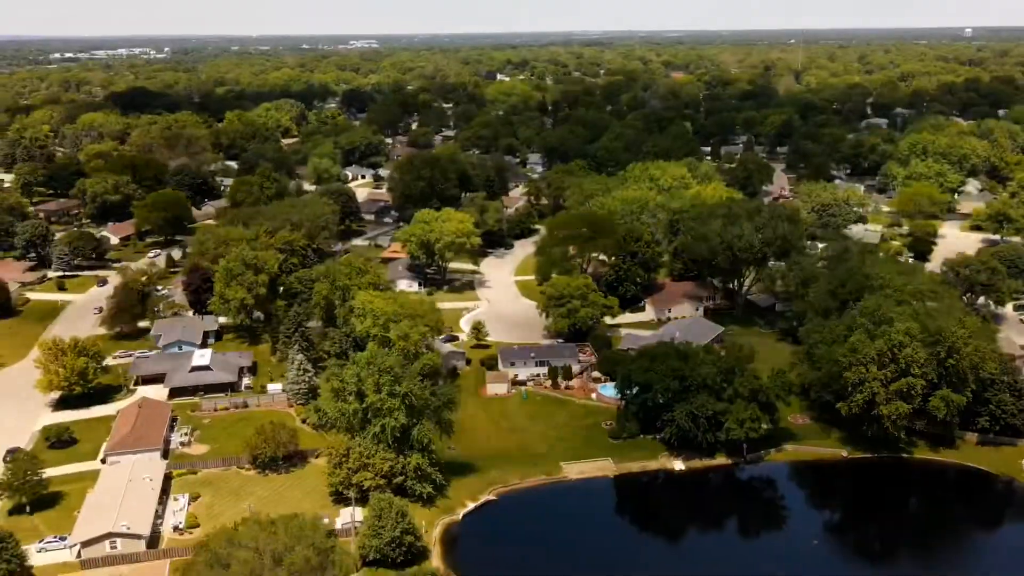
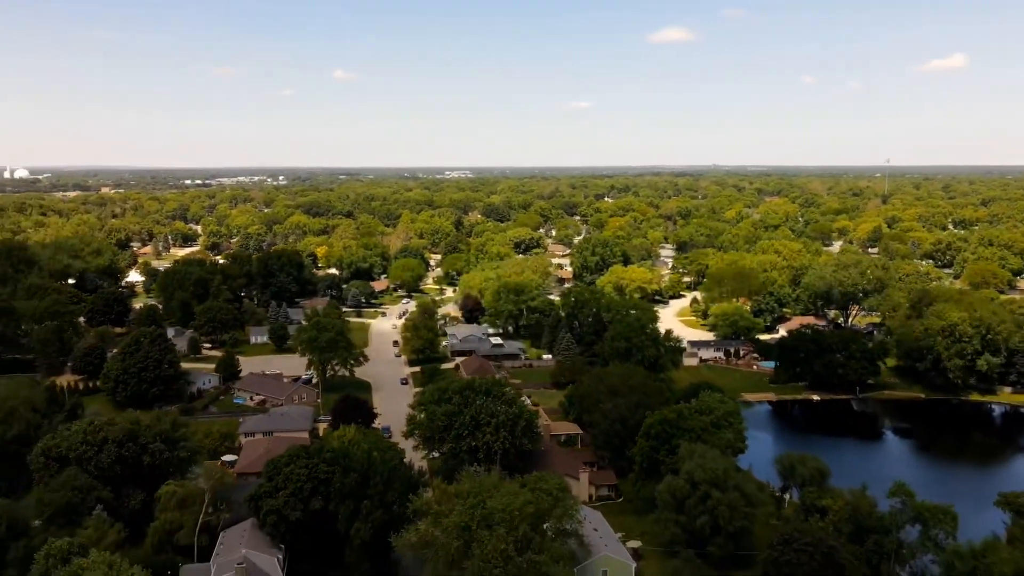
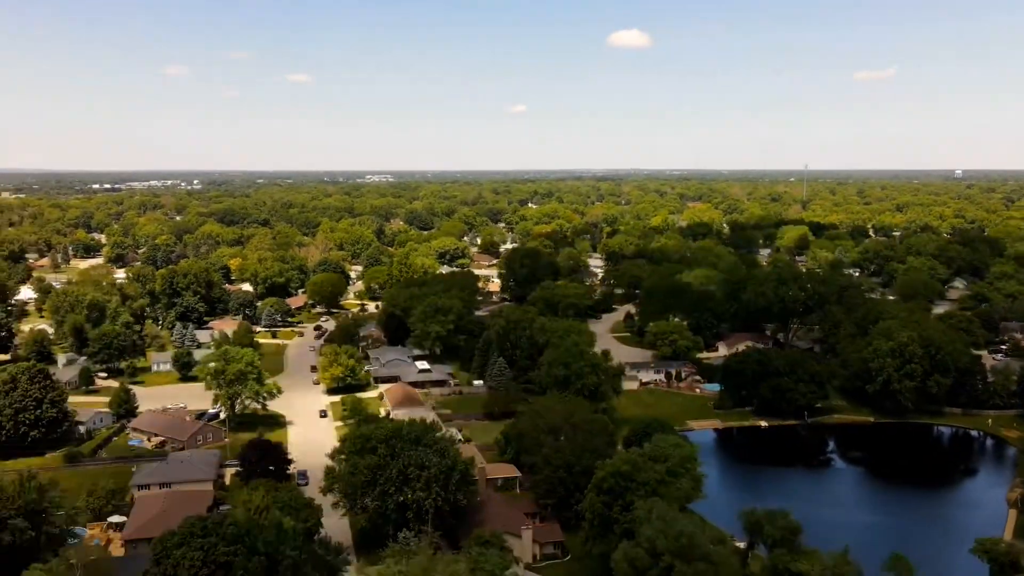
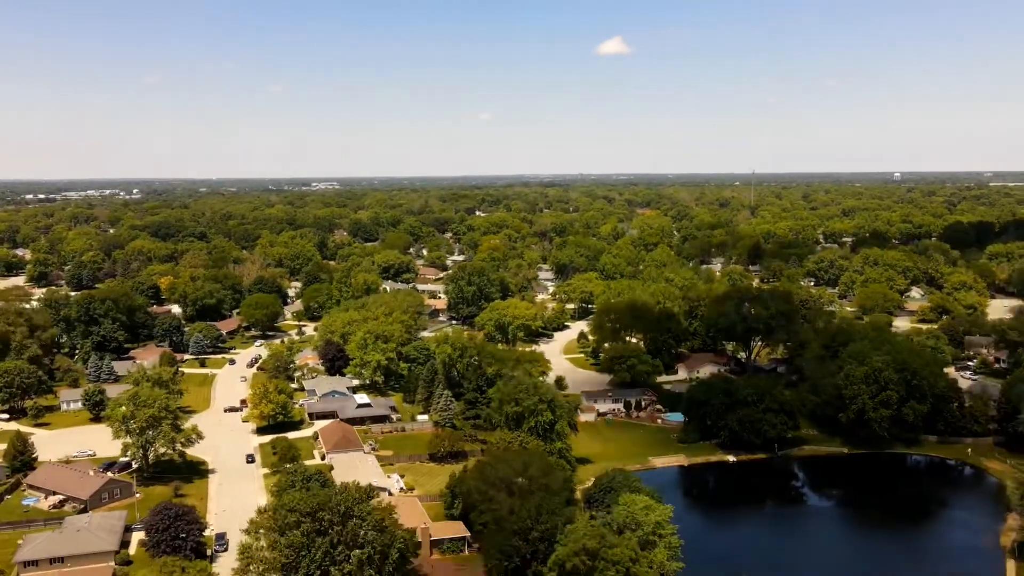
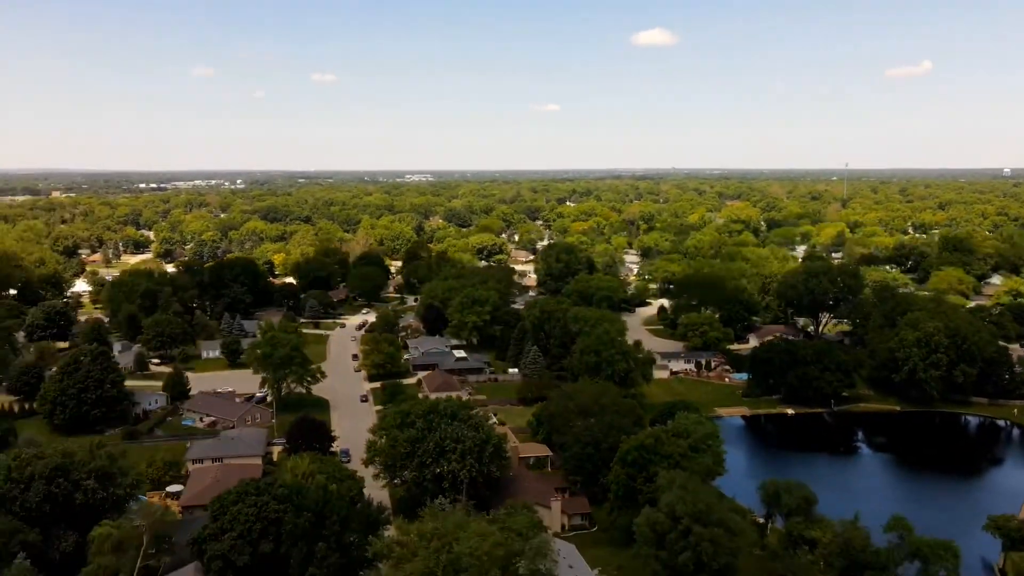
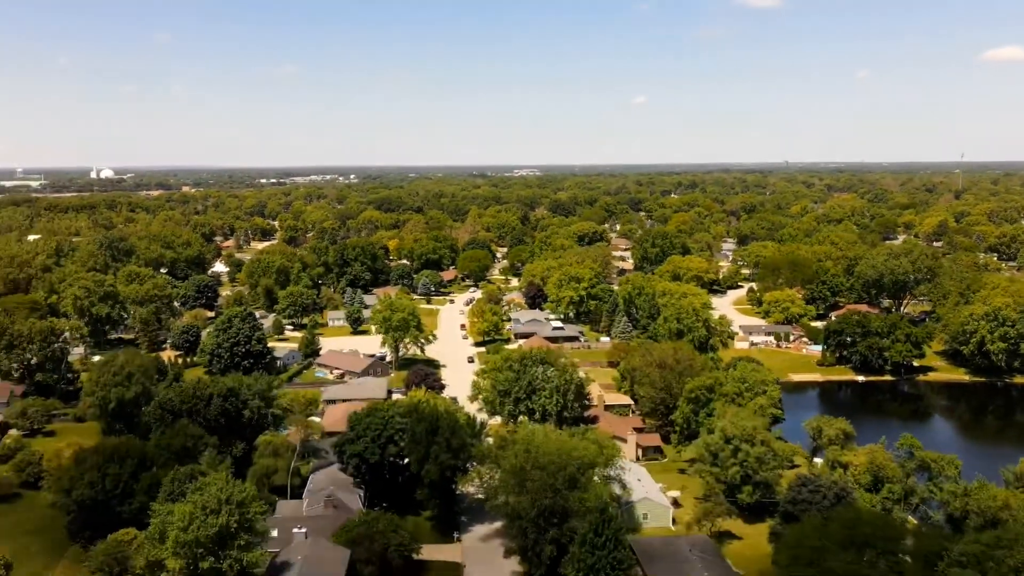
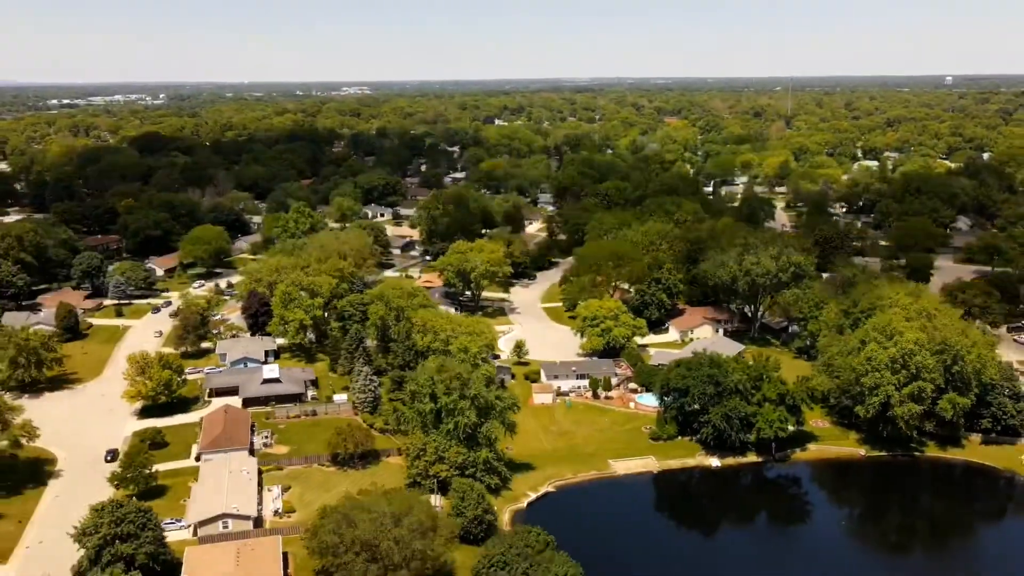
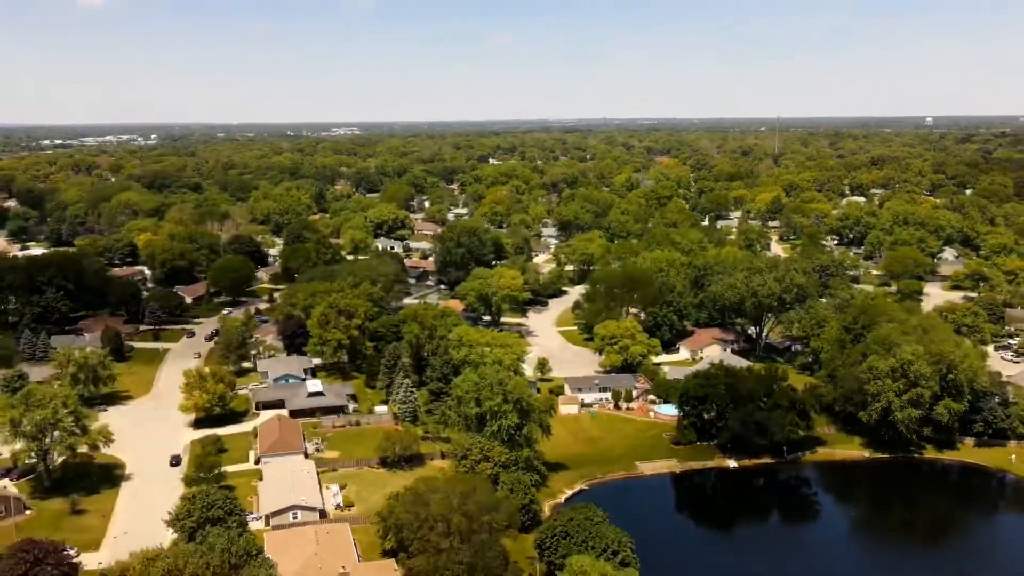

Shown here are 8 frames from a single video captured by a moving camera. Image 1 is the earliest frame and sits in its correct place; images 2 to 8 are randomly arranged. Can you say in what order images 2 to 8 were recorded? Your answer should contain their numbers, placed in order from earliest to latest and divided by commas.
7, 8, 4, 3, 5, 2, 6
